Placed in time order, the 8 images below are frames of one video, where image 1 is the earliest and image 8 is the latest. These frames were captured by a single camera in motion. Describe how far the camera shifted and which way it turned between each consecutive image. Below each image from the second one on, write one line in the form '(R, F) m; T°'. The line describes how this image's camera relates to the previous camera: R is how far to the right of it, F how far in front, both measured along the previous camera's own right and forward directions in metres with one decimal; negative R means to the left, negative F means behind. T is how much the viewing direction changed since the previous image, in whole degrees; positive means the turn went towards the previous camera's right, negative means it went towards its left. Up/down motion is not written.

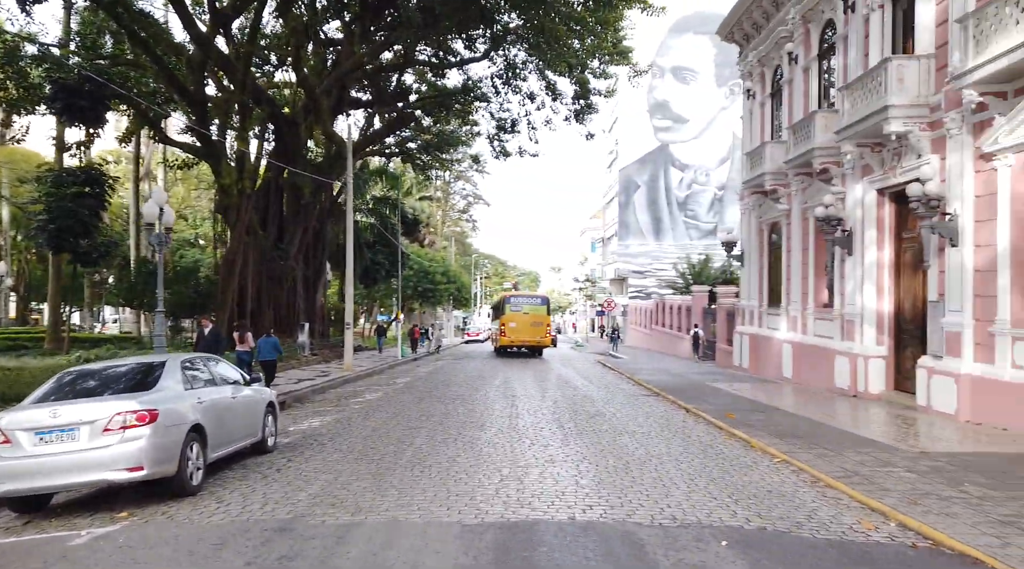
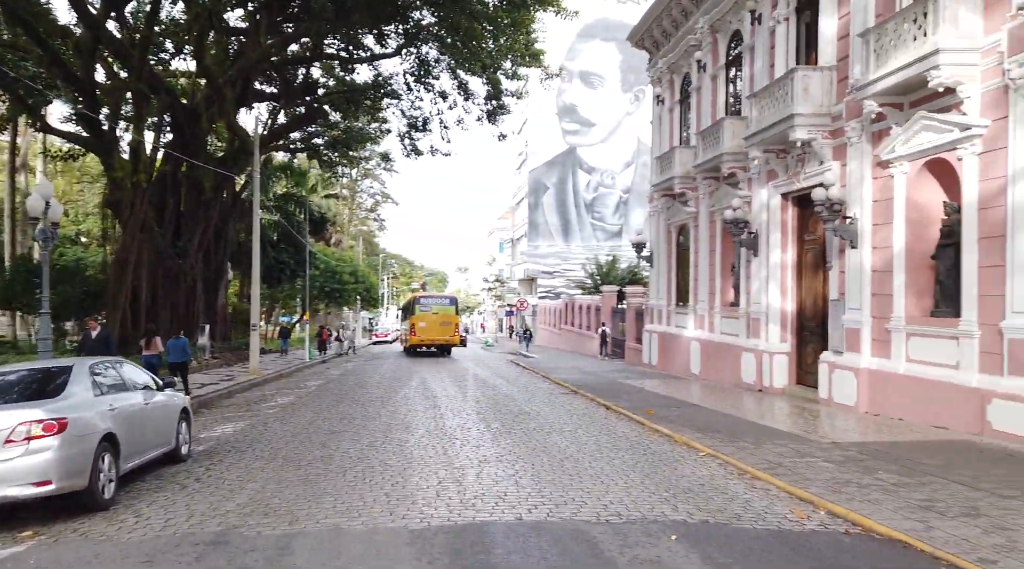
(-0.3, -0.1) m; +6°
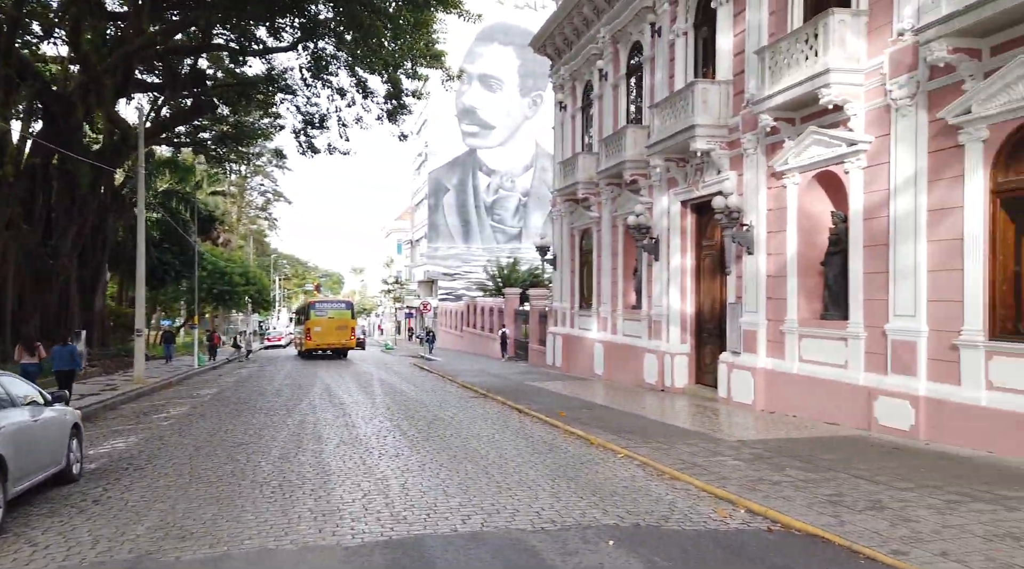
(-0.2, -0.2) m; +7°
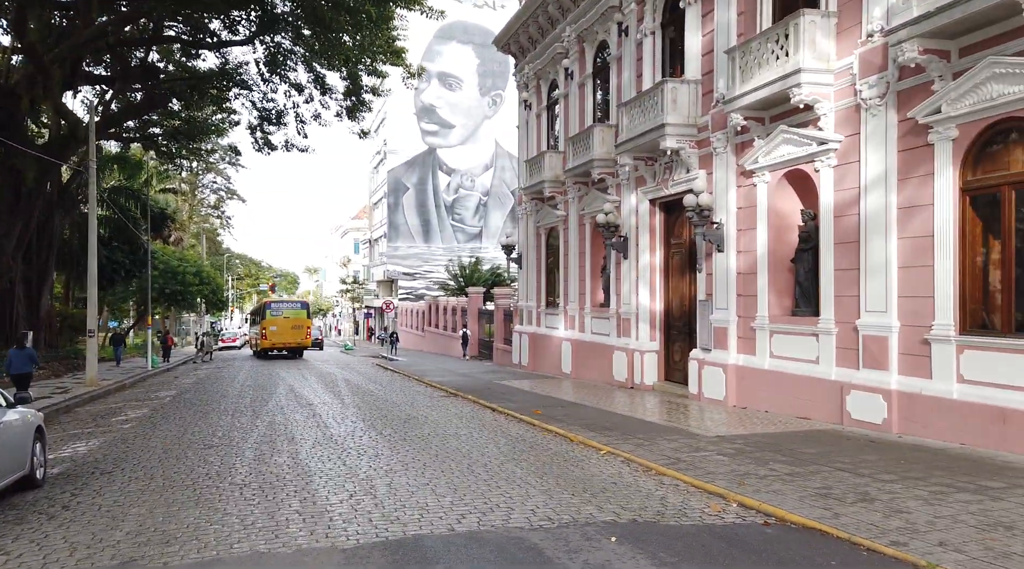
(-0.3, 0.0) m; +3°
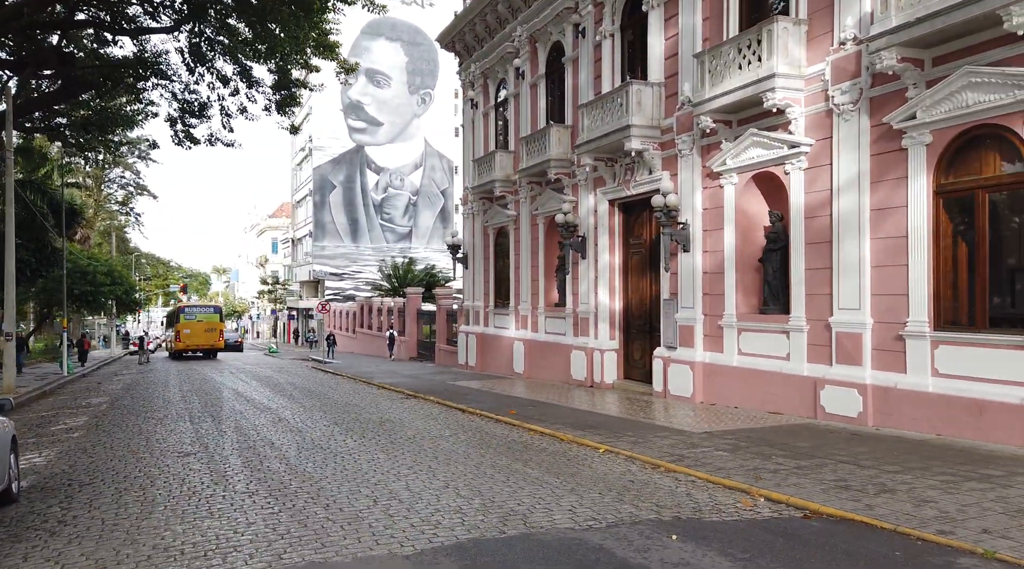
(-0.9, 0.0) m; +5°
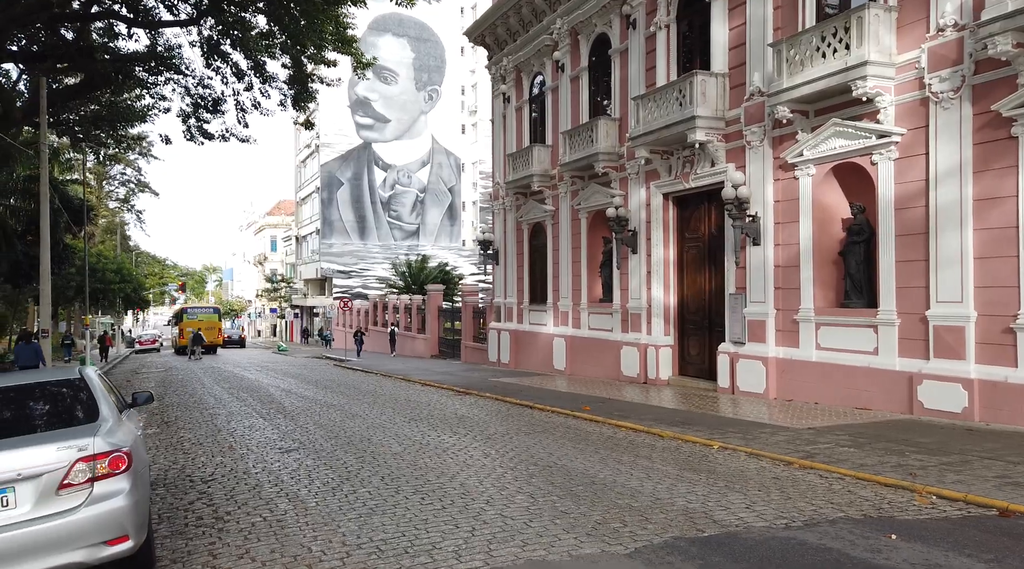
(-1.3, +0.3) m; 0°
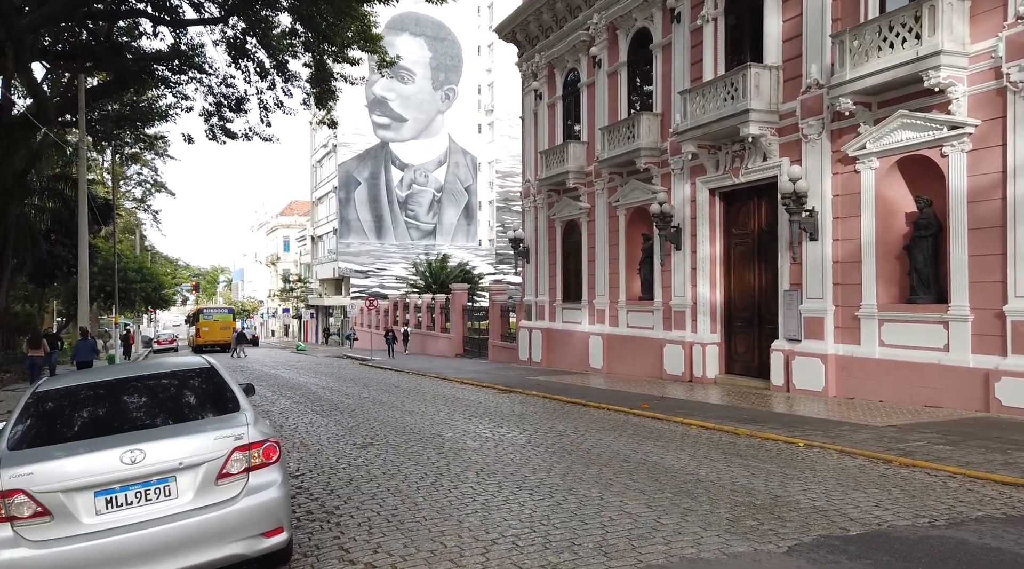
(-0.8, +0.2) m; -1°
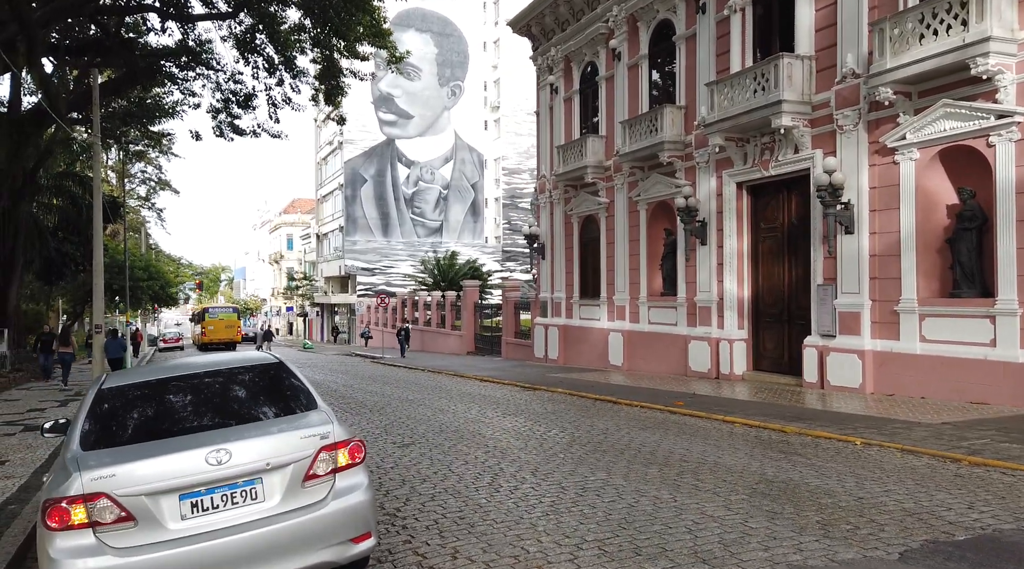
(-0.5, +0.3) m; 0°
